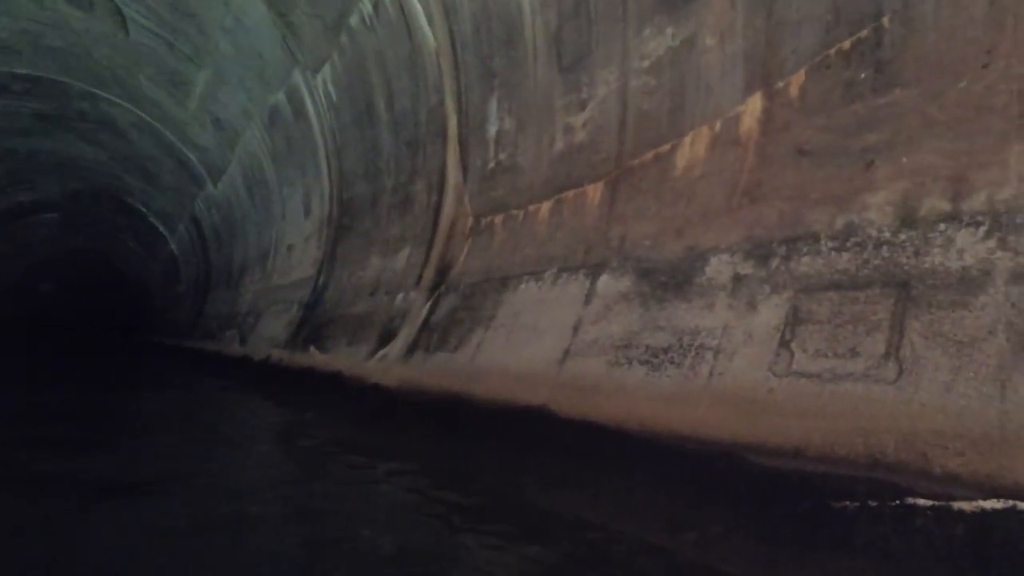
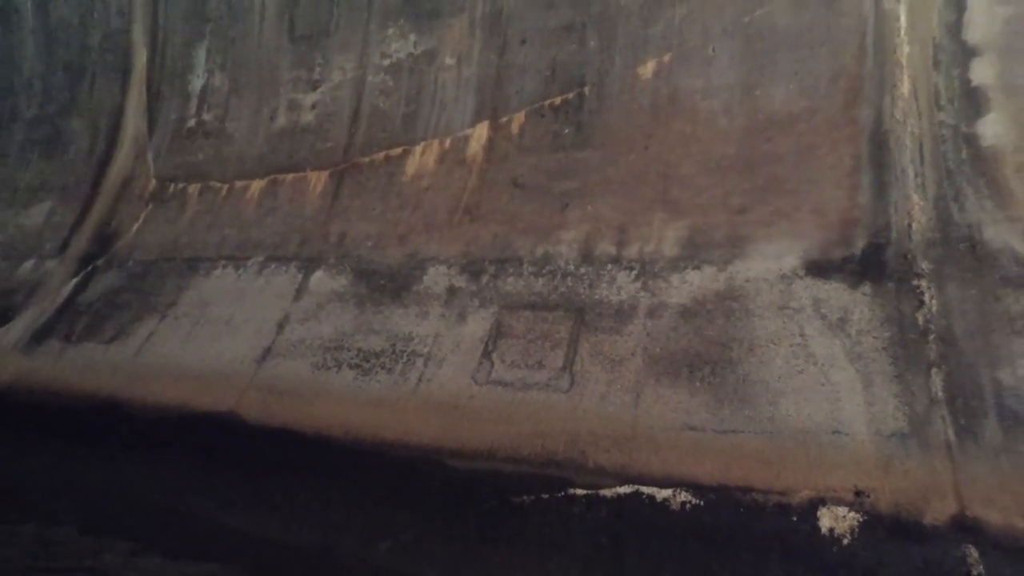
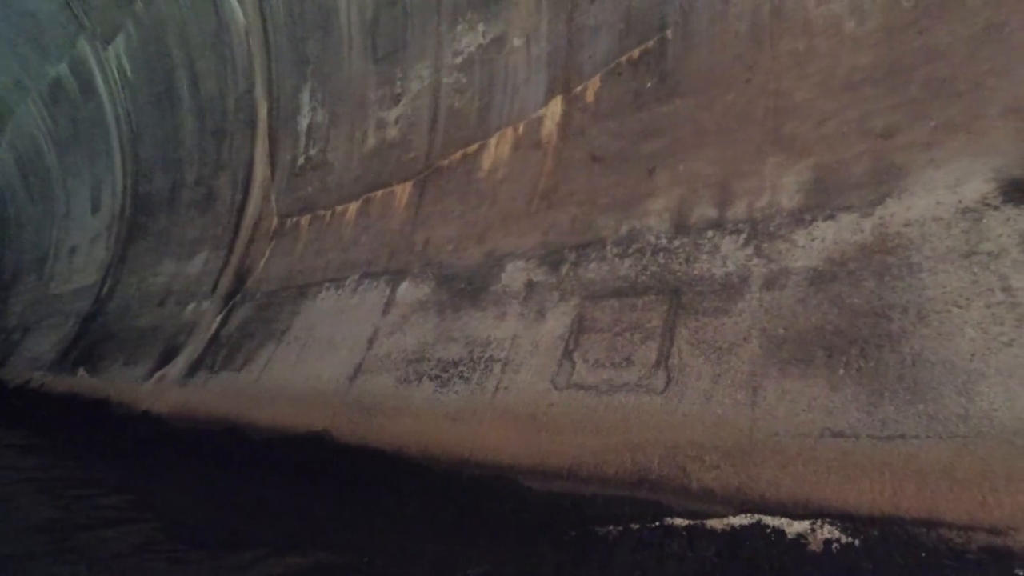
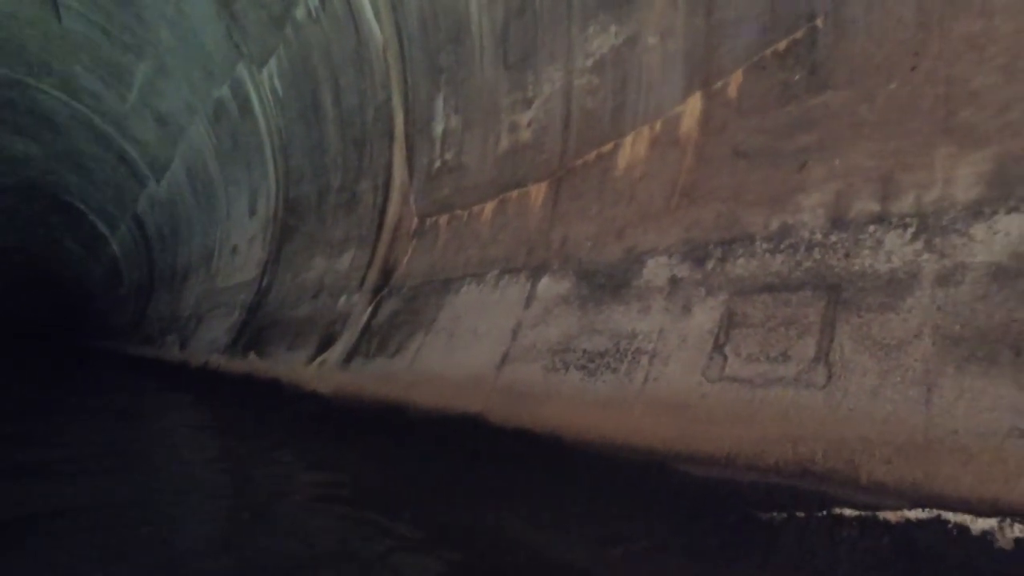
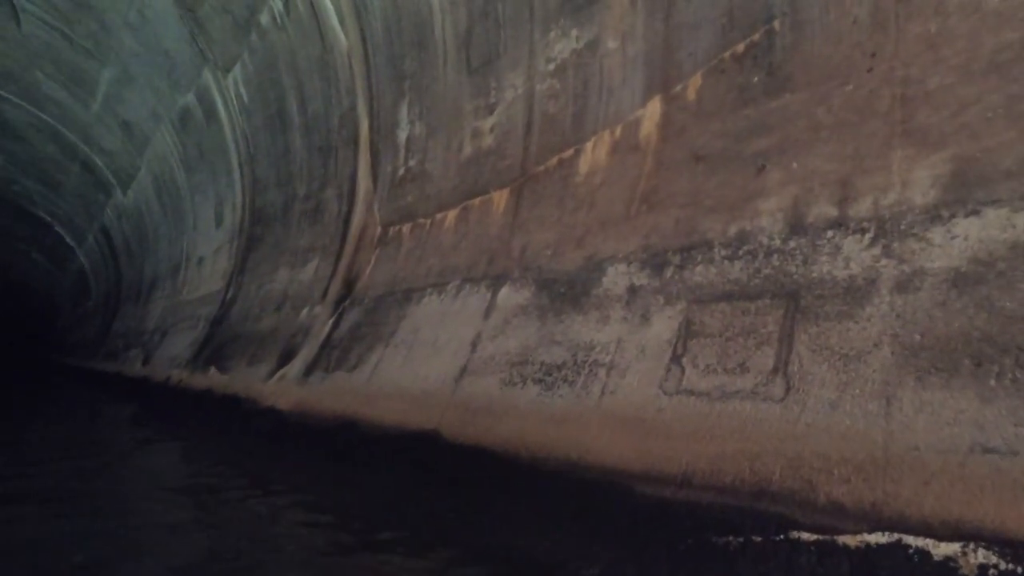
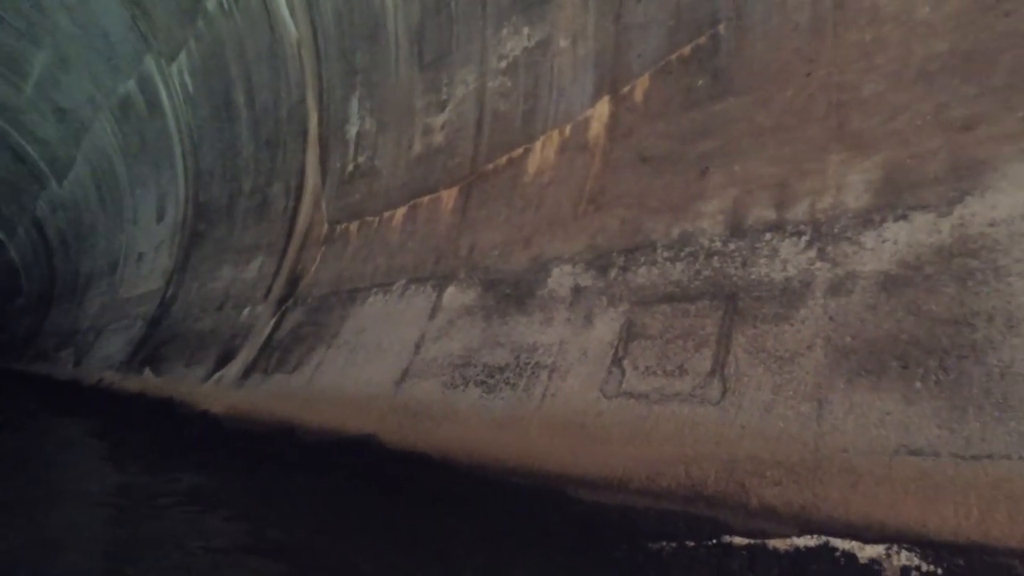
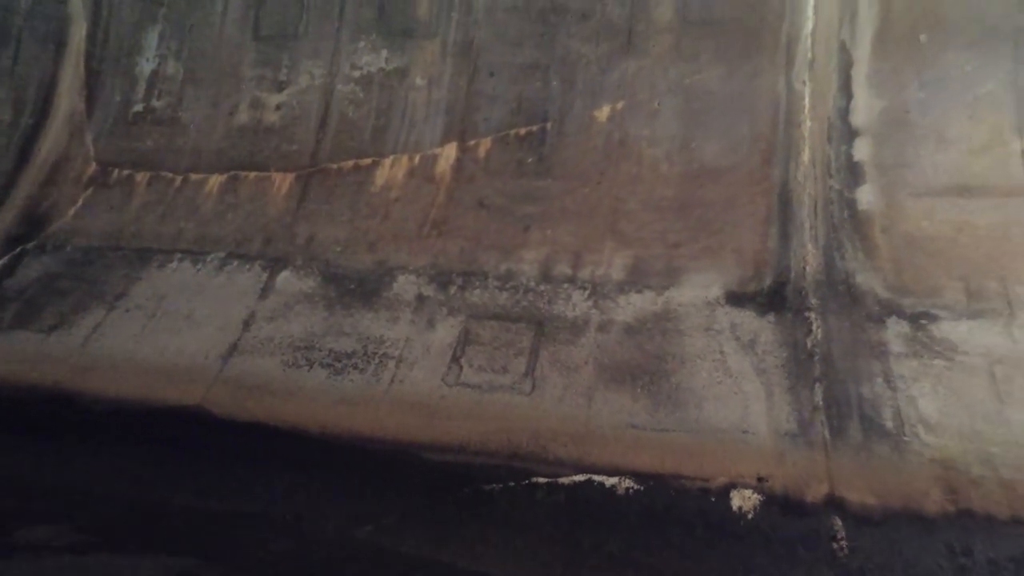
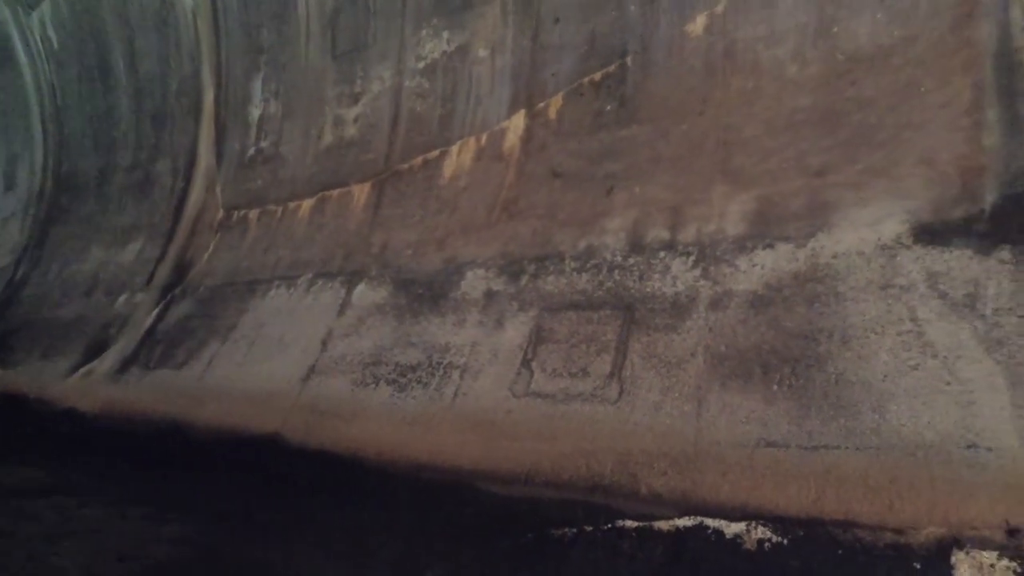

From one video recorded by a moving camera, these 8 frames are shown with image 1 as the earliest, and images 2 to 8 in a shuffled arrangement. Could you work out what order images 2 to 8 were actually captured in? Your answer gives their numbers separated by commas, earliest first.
4, 5, 6, 3, 8, 2, 7
